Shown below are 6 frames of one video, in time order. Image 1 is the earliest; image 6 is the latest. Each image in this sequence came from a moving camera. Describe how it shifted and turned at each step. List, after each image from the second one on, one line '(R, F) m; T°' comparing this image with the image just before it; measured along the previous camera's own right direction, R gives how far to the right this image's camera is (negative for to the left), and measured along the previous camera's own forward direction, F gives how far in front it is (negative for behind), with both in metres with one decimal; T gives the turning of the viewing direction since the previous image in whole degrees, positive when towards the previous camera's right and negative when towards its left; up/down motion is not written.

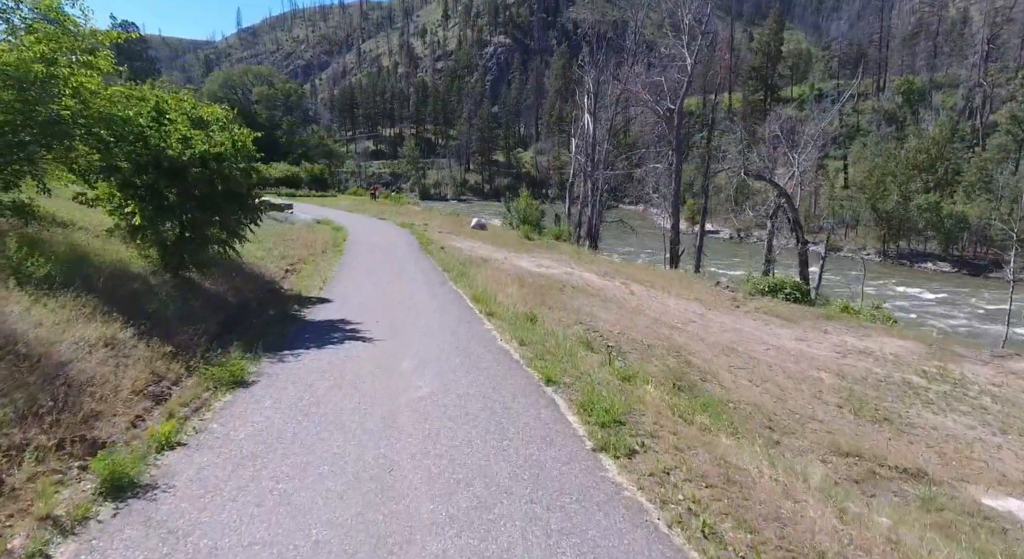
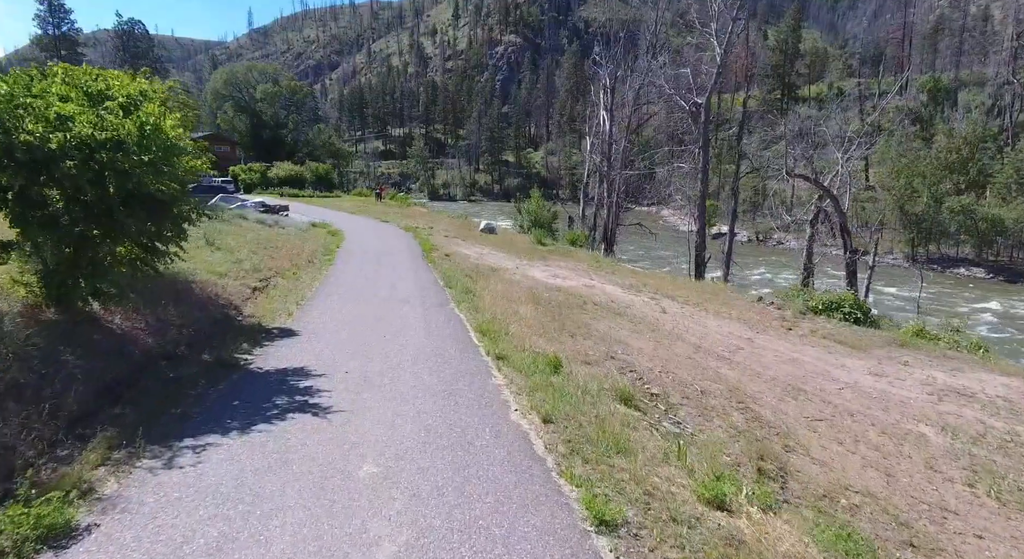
(-0.1, +2.2) m; -1°
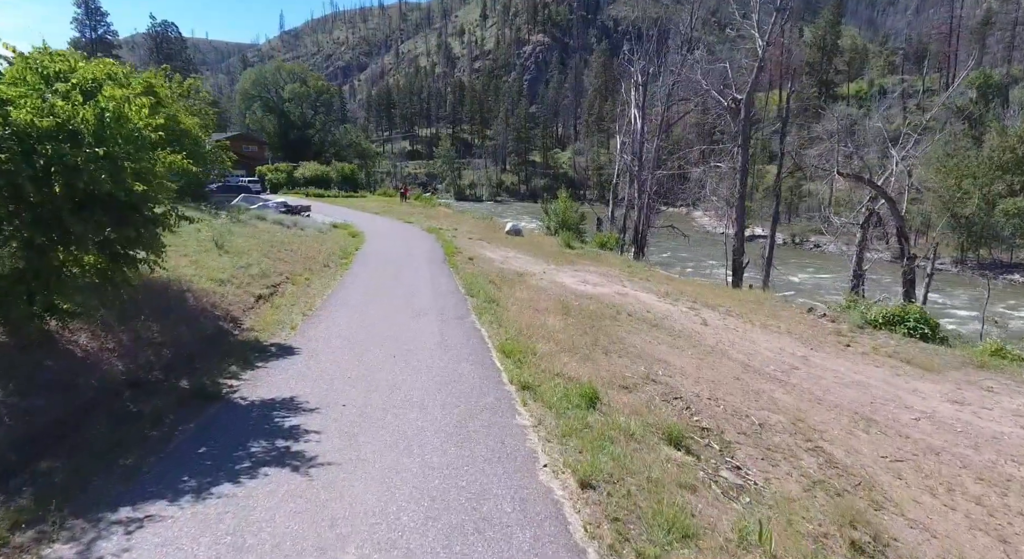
(0.0, +1.0) m; -3°
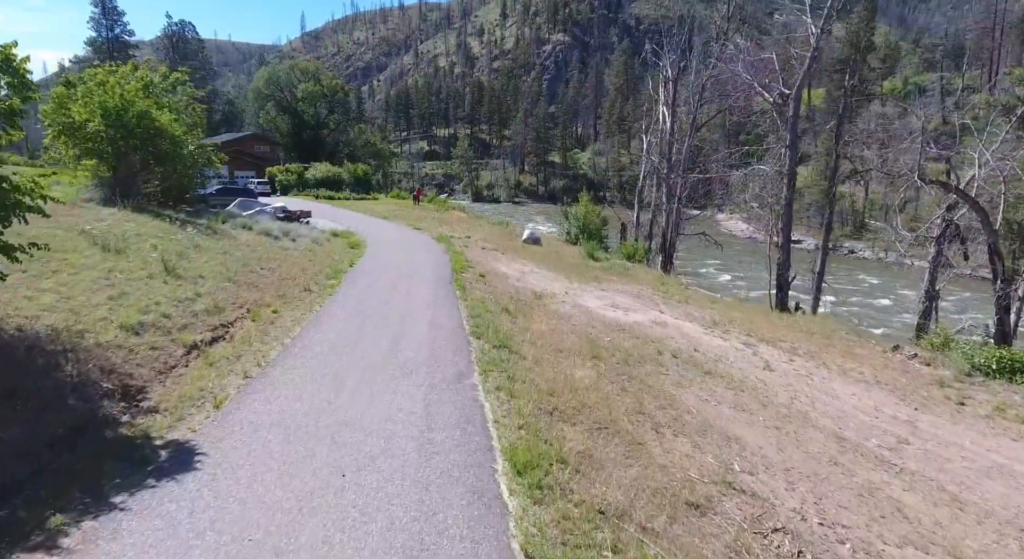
(0.0, +2.5) m; -2°
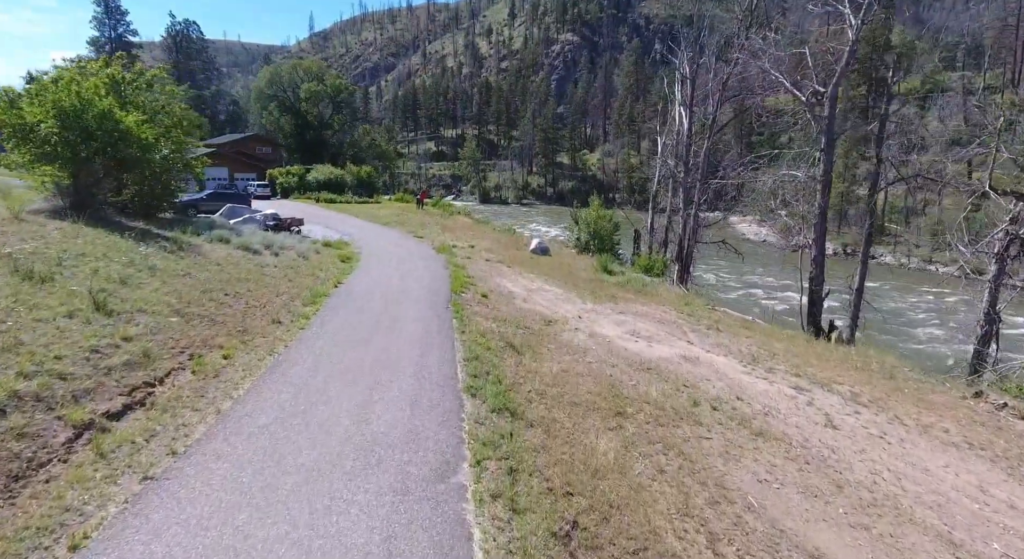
(0.0, +1.9) m; -1°
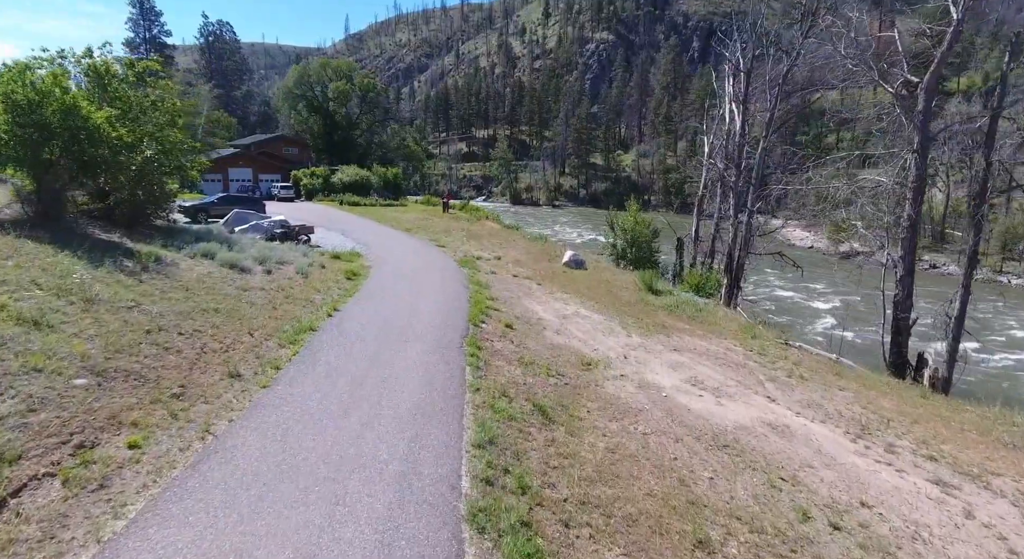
(0.0, +2.6) m; -3°
